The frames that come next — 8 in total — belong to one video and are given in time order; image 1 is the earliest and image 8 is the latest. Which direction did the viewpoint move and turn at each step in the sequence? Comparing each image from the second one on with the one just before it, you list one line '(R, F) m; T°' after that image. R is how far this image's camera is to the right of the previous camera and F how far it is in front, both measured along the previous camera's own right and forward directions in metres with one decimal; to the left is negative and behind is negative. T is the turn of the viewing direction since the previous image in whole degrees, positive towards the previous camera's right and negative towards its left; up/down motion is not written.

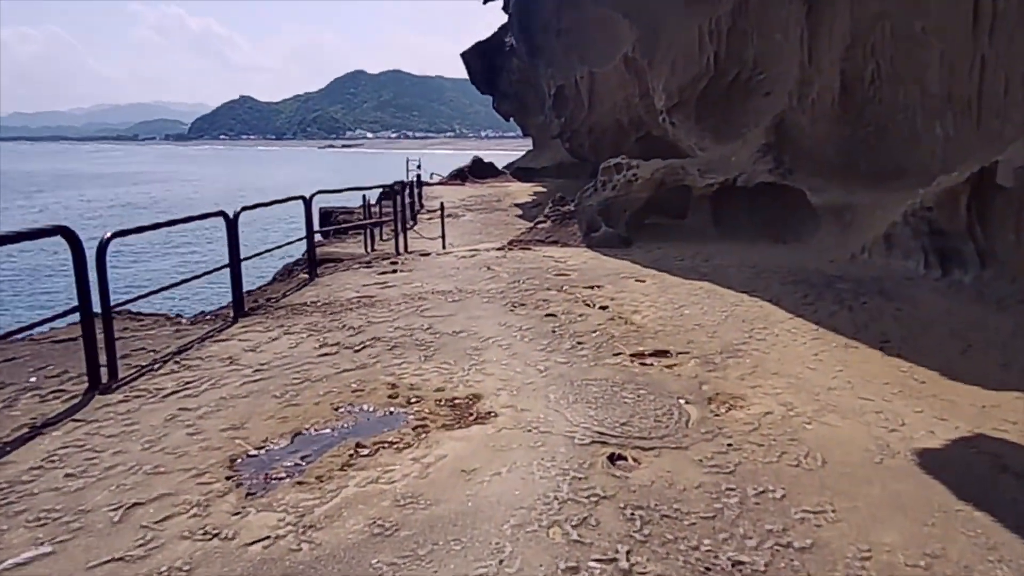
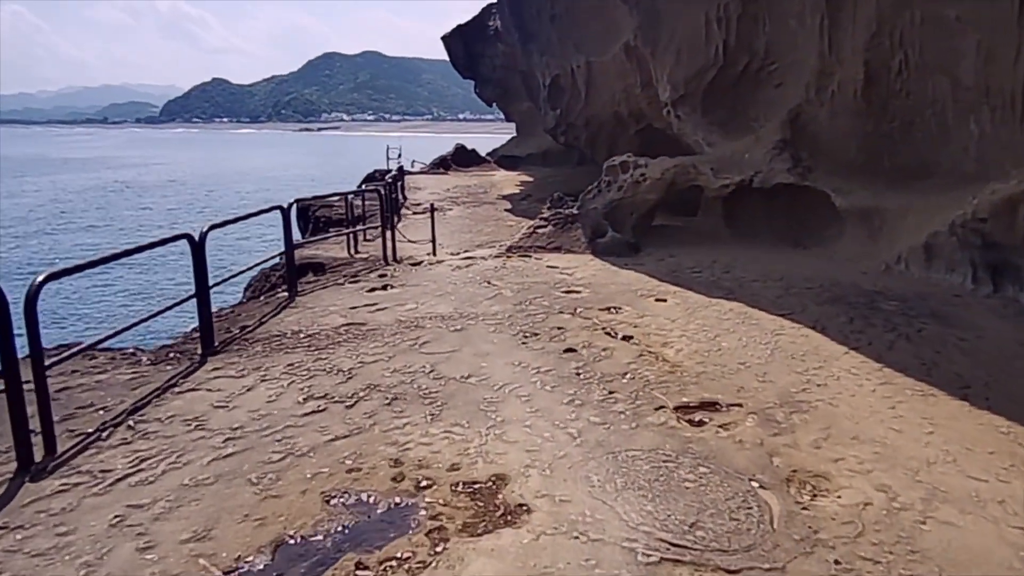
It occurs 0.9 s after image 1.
(-0.2, +0.9) m; +2°
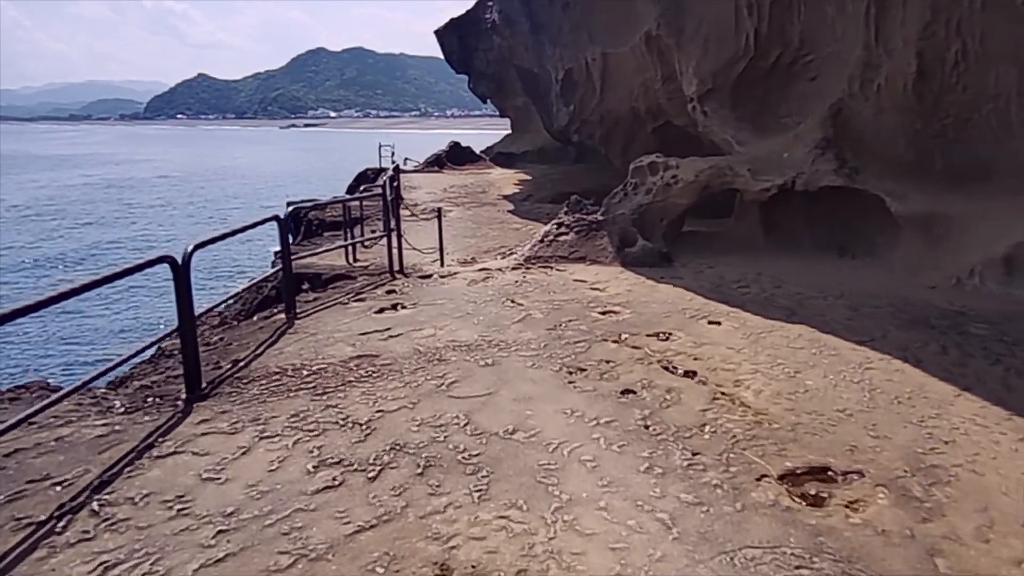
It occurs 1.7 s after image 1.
(-0.4, +0.9) m; +1°
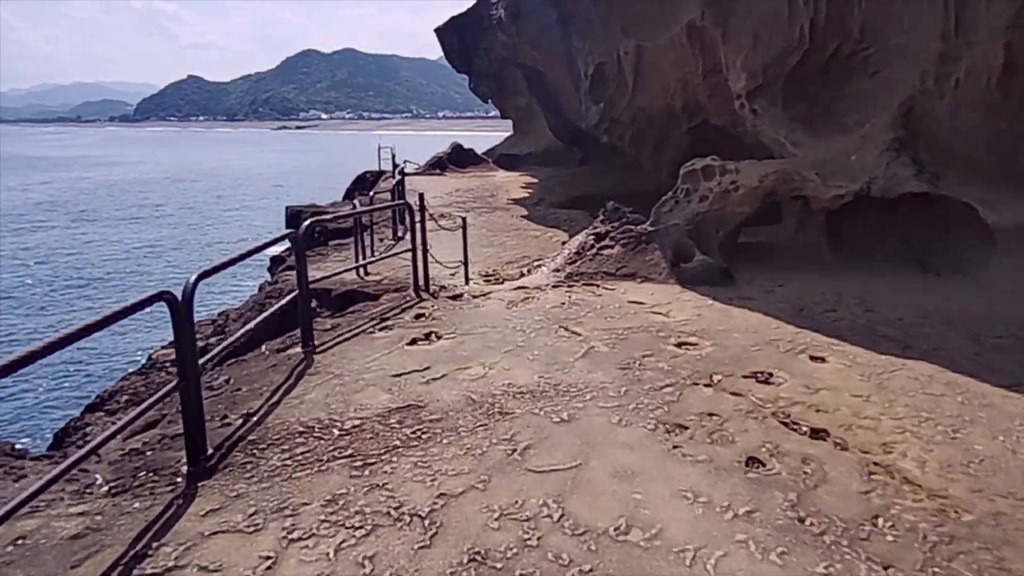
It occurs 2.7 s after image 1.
(-0.5, +1.0) m; +1°
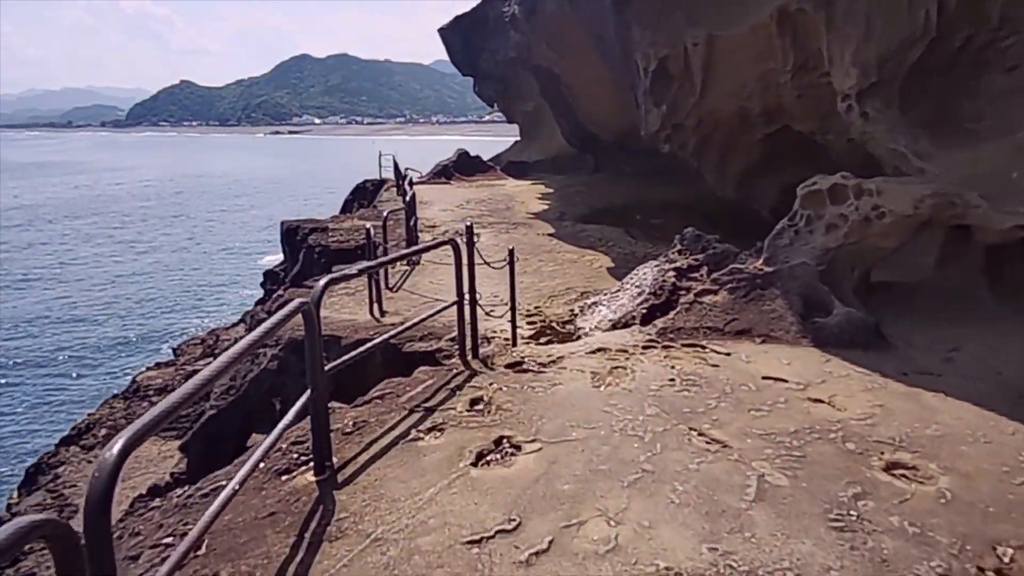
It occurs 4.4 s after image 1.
(-0.6, +1.9) m; 0°
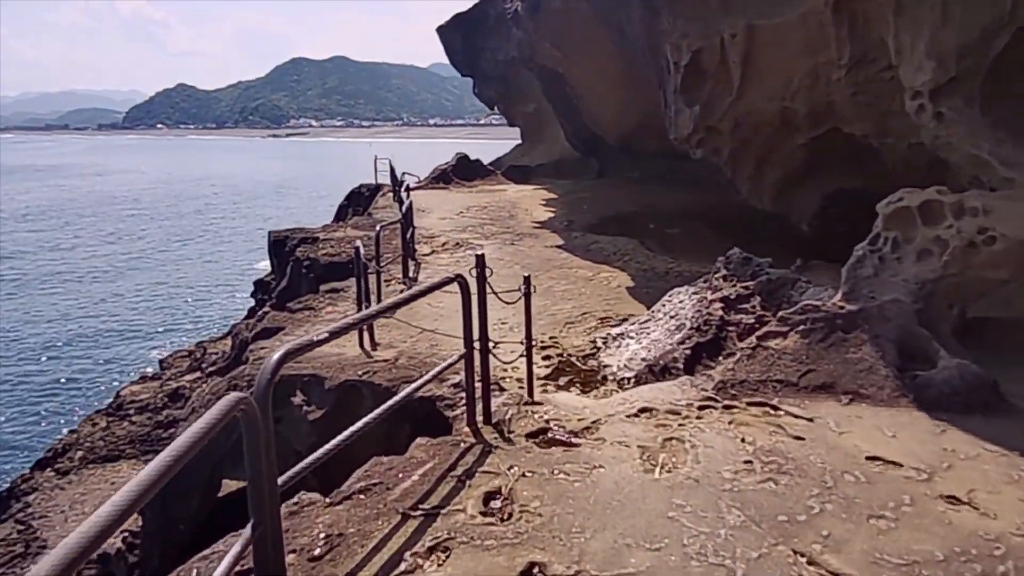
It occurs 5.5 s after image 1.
(-0.1, +1.2) m; 0°
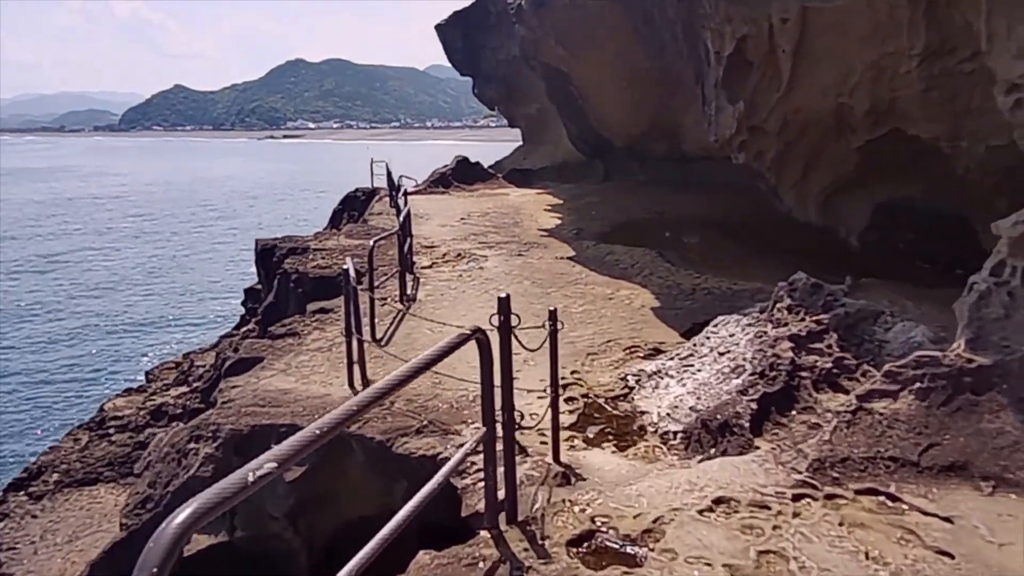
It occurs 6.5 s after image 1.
(-0.2, +1.1) m; 0°
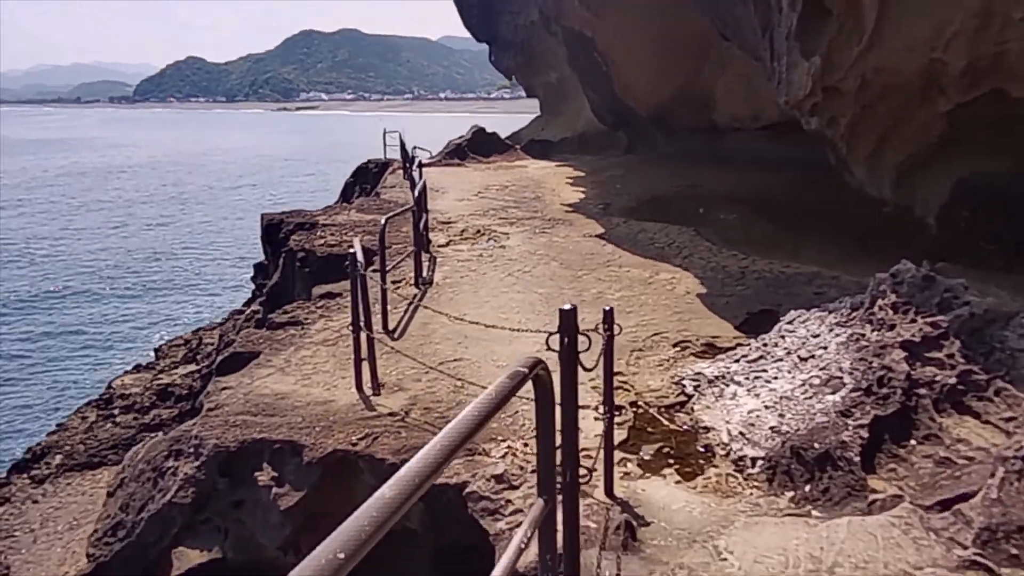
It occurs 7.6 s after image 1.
(-0.2, +1.0) m; -1°
